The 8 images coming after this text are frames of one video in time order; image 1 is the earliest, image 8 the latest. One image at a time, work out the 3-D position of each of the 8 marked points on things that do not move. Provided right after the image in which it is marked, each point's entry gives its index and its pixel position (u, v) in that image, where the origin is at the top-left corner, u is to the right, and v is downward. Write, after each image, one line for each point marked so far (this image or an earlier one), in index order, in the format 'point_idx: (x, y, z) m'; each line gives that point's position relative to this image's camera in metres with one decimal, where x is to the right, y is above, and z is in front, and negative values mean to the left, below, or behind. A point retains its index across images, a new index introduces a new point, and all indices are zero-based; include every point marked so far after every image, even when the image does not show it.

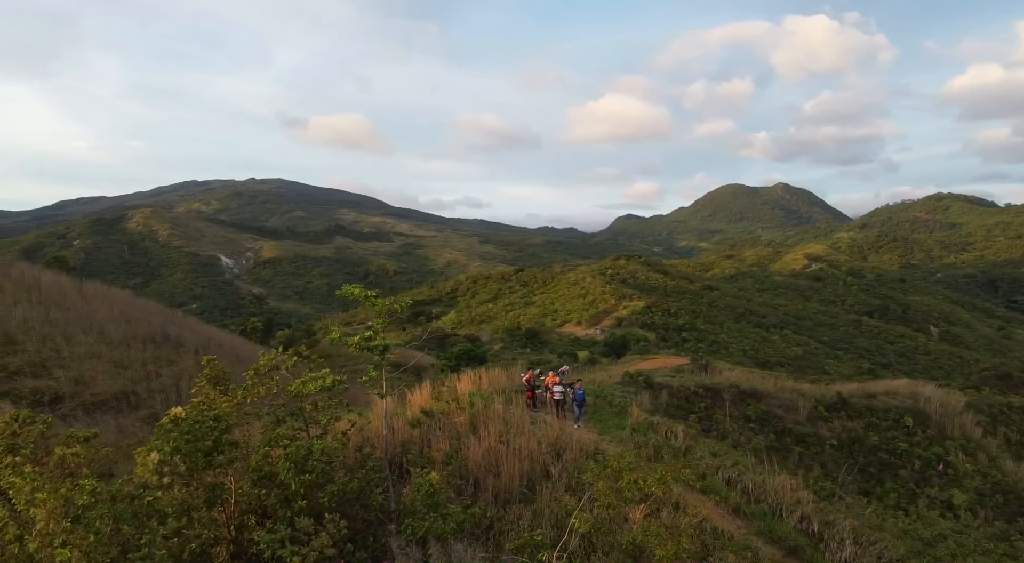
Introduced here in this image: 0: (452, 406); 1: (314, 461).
0: (-0.7, -1.6, +8.0) m
1: (-1.5, -1.4, +4.9) m
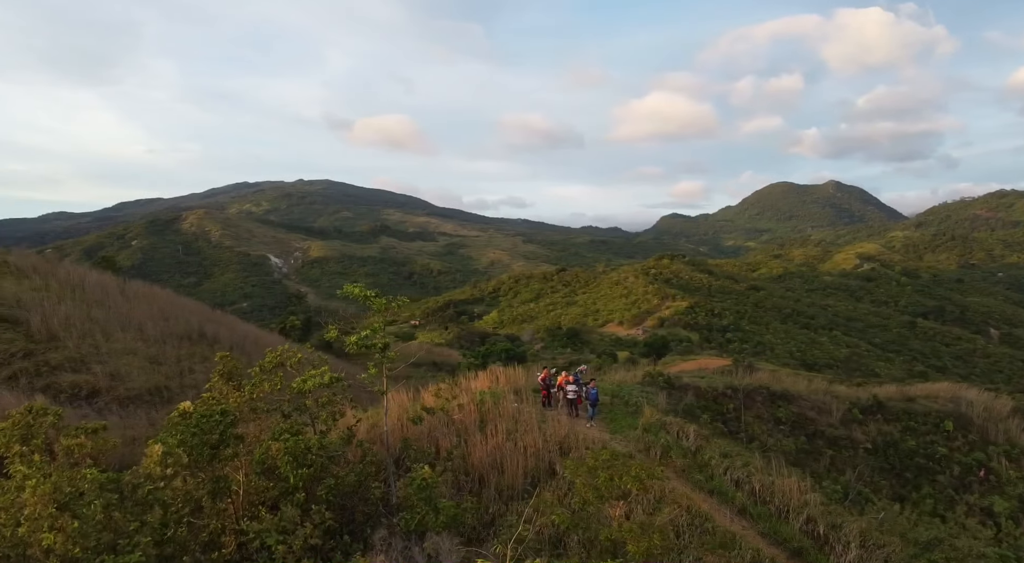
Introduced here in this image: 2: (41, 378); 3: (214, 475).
0: (-0.6, -1.5, +8.1) m
1: (-1.6, -1.3, +5.1) m
2: (-8.1, -1.7, +11.3) m
3: (-2.2, -1.5, +4.9) m
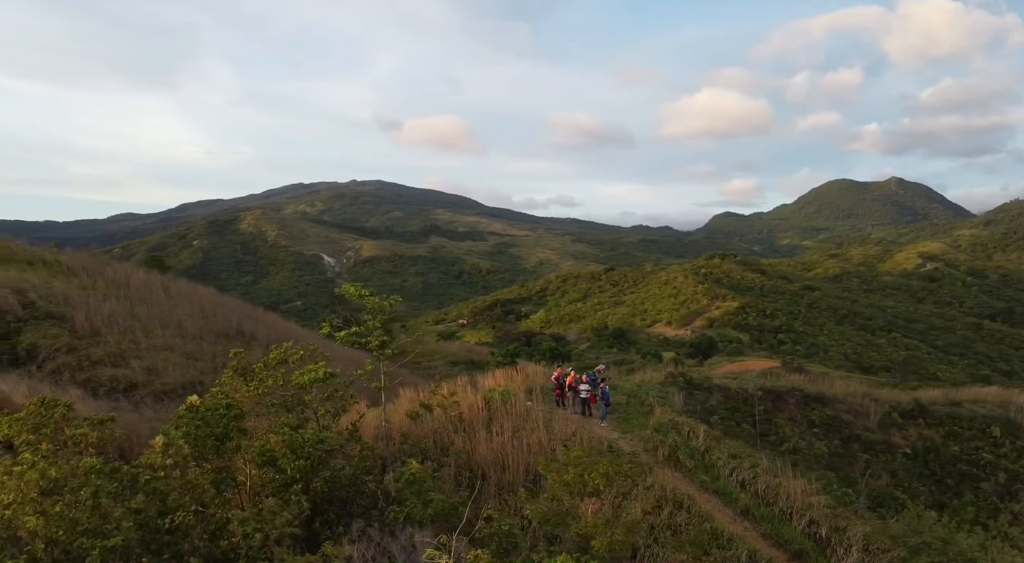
0: (-0.5, -1.5, +8.2) m
1: (-1.7, -1.3, +5.3) m
2: (-7.8, -1.6, +11.9) m
3: (-2.3, -1.5, +5.1) m
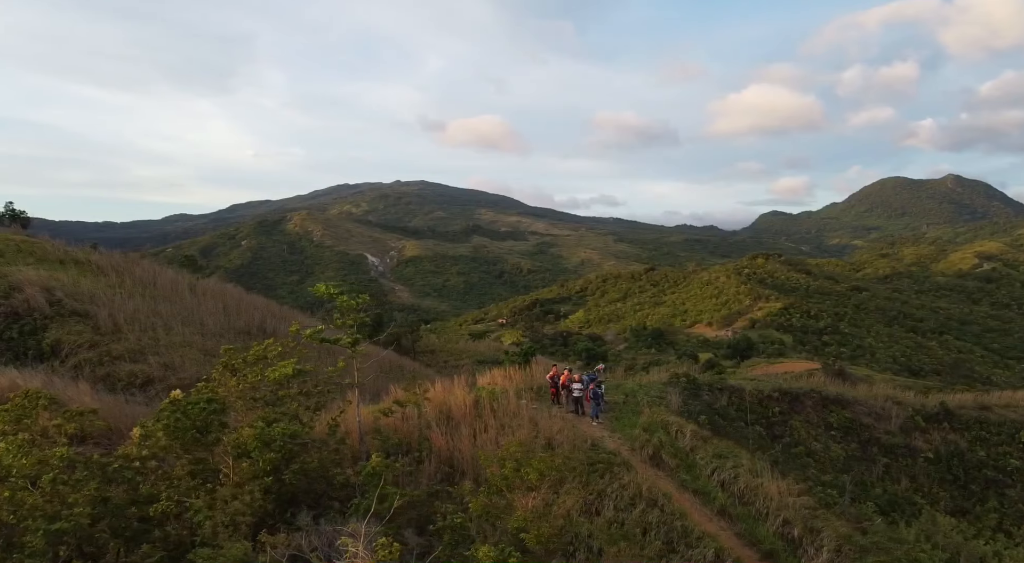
0: (-0.7, -1.5, +8.4) m
1: (-2.0, -1.3, +5.5) m
2: (-7.7, -1.6, +12.4) m
3: (-2.6, -1.4, +5.4) m
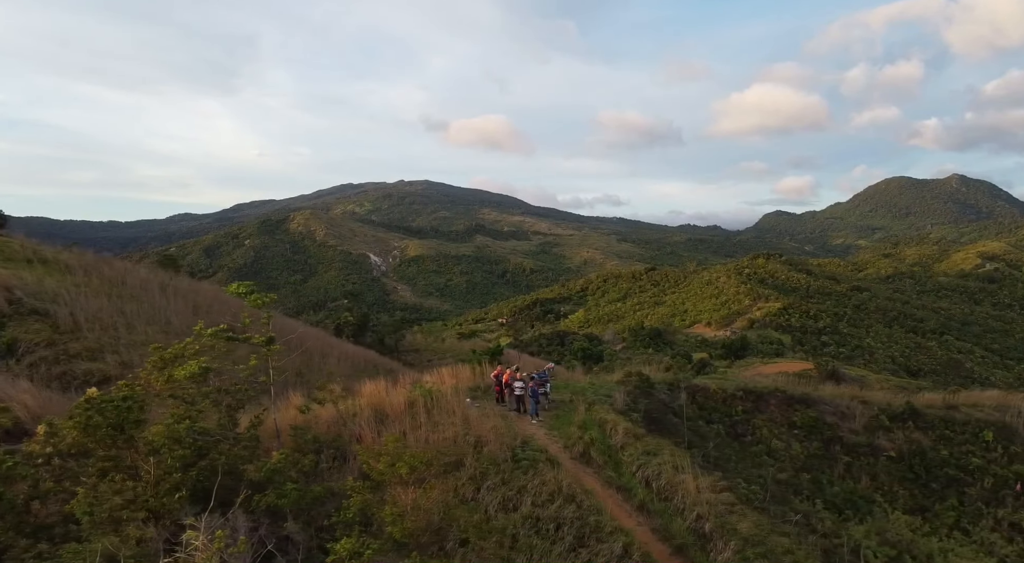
0: (-1.5, -1.5, +8.5) m
1: (-2.8, -1.3, +5.6) m
2: (-8.6, -1.6, +12.4) m
3: (-3.4, -1.4, +5.5) m
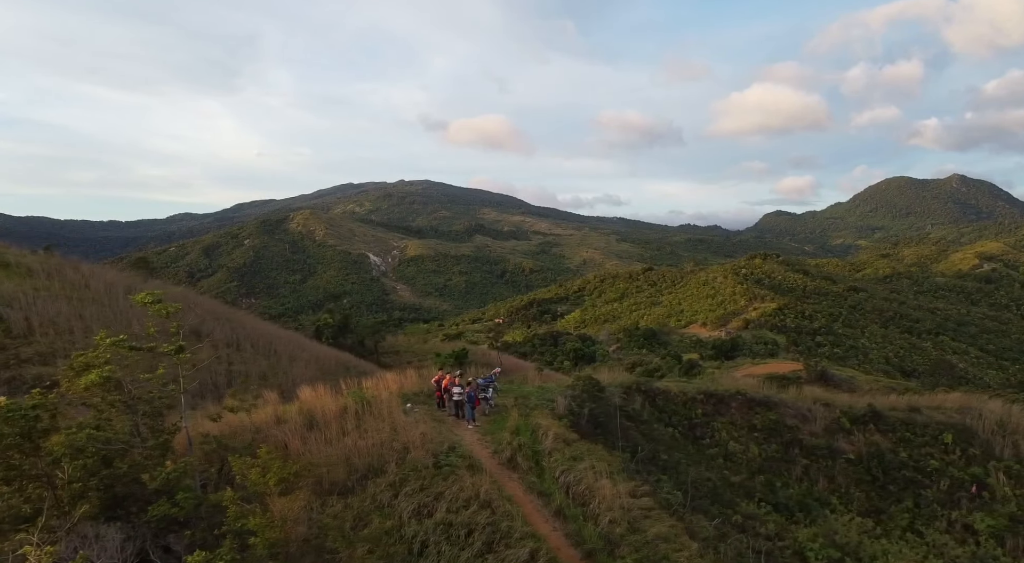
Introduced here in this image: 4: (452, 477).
0: (-2.4, -1.6, +8.6) m
1: (-3.6, -1.4, +5.7) m
2: (-9.6, -1.7, +12.4) m
3: (-4.3, -1.5, +5.5) m
4: (-0.7, -2.2, +7.2) m
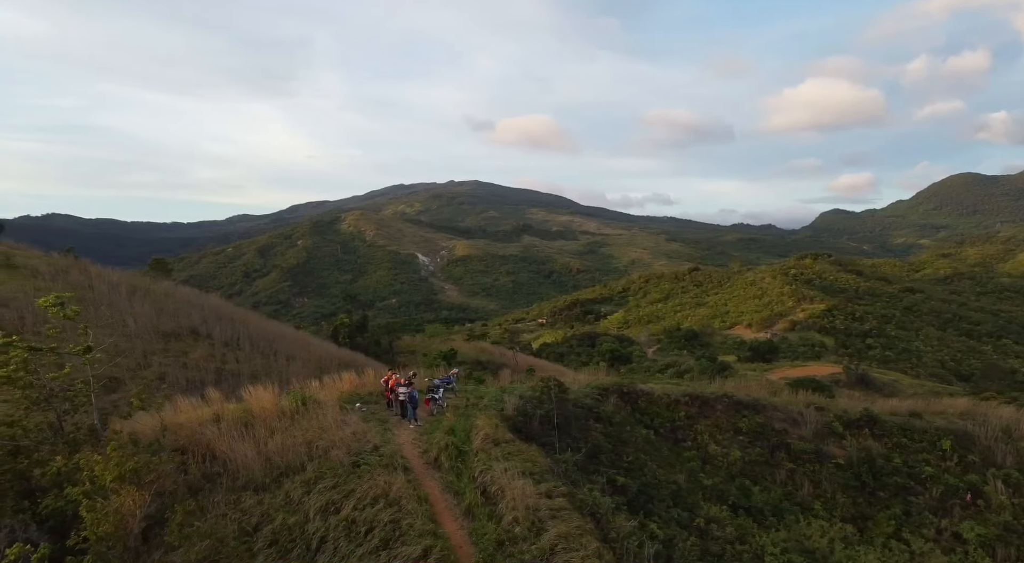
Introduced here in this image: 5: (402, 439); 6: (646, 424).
0: (-3.3, -1.7, +8.9) m
1: (-4.7, -1.5, +6.0) m
2: (-10.3, -1.7, +13.0) m
3: (-5.3, -1.6, +5.9) m
4: (-1.7, -2.2, +7.4) m
5: (-1.6, -2.1, +9.0) m
6: (+3.5, -3.6, +16.7) m
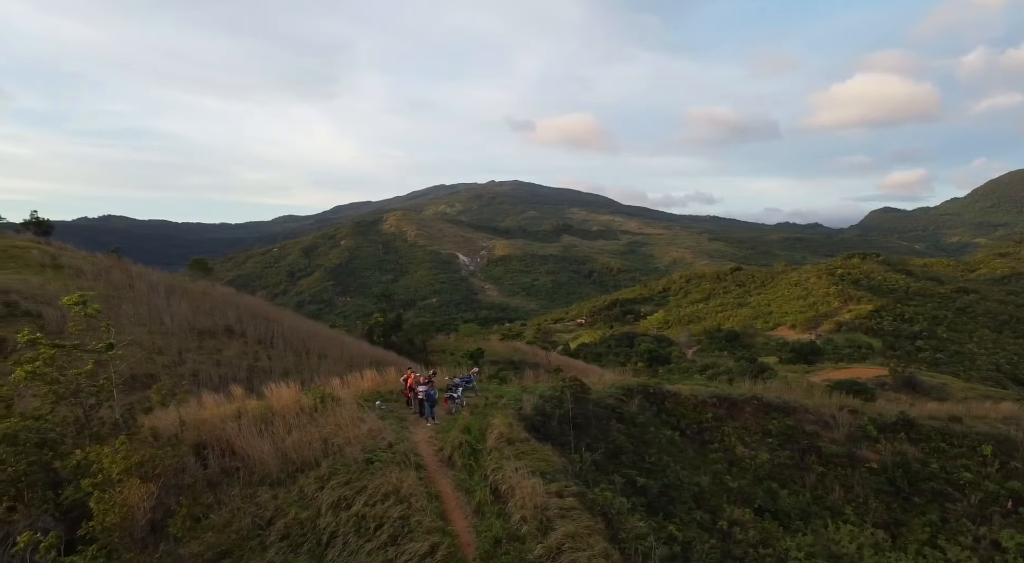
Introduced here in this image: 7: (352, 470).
0: (-3.1, -1.7, +9.1) m
1: (-4.6, -1.5, +6.3) m
2: (-9.9, -1.7, +13.6) m
3: (-5.3, -1.6, +6.2) m
4: (-1.5, -2.2, +7.6) m
5: (-1.4, -2.1, +9.1) m
6: (+4.1, -3.6, +16.5) m
7: (-1.8, -2.2, +7.6) m
